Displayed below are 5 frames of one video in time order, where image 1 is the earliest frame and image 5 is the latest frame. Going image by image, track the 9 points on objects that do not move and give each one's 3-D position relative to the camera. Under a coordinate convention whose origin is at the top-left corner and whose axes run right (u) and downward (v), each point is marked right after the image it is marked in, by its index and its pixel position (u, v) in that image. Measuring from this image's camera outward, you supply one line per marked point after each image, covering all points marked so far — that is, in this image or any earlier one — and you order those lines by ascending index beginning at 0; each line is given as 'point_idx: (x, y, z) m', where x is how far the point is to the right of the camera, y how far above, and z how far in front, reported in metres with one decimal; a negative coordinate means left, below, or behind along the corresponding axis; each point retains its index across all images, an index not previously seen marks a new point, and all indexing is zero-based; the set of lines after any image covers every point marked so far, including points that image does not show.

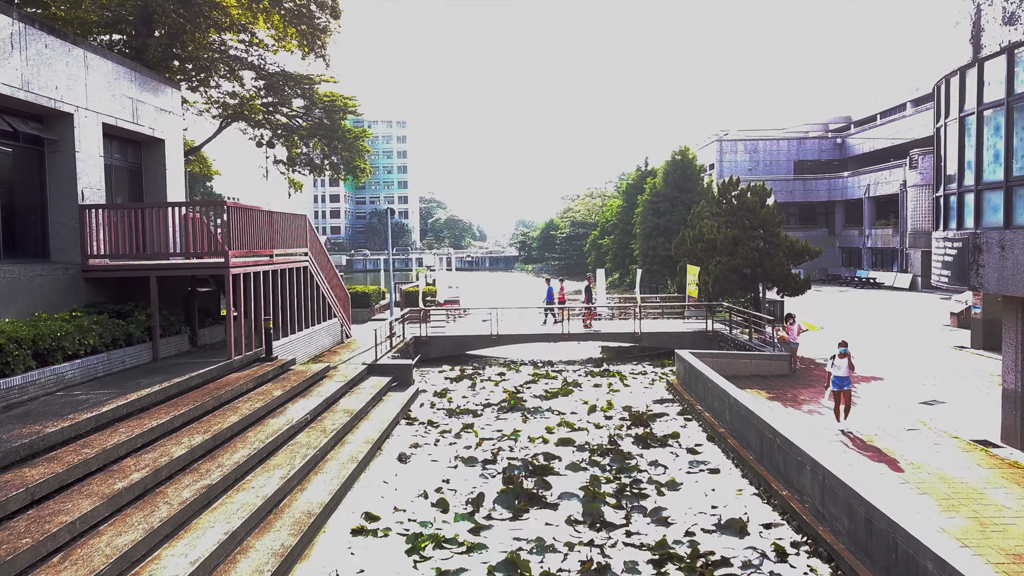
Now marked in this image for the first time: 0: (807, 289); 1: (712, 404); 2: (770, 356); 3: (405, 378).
0: (+8.8, 0.0, +16.4) m
1: (+4.2, -2.4, +11.5) m
2: (+6.6, -1.8, +14.2) m
3: (-2.8, -2.4, +14.4) m
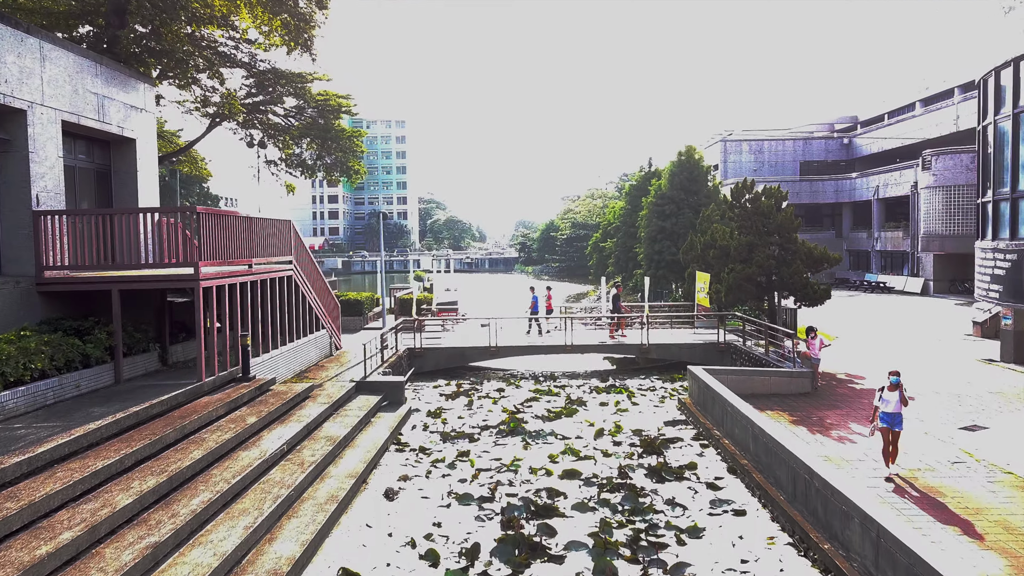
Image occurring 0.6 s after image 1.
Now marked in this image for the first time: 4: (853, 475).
0: (+8.8, -0.3, +15.4) m
1: (+4.2, -2.7, +10.4) m
2: (+6.6, -2.0, +13.1) m
3: (-2.8, -2.6, +13.3) m
4: (+5.3, -2.9, +8.6) m
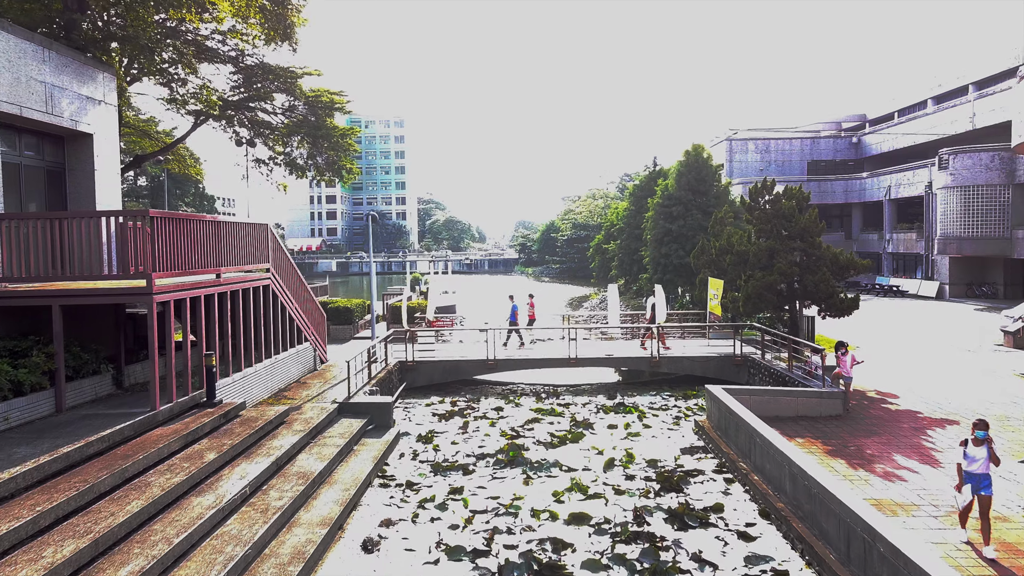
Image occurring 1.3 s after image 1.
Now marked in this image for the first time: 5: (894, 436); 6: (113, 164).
0: (+8.8, -0.6, +14.1) m
1: (+4.2, -2.9, +9.2) m
2: (+6.6, -2.3, +11.8) m
3: (-2.8, -2.9, +12.0) m
4: (+5.3, -3.2, +7.3) m
5: (+7.4, -2.9, +10.7) m
6: (-8.8, +2.7, +12.2) m
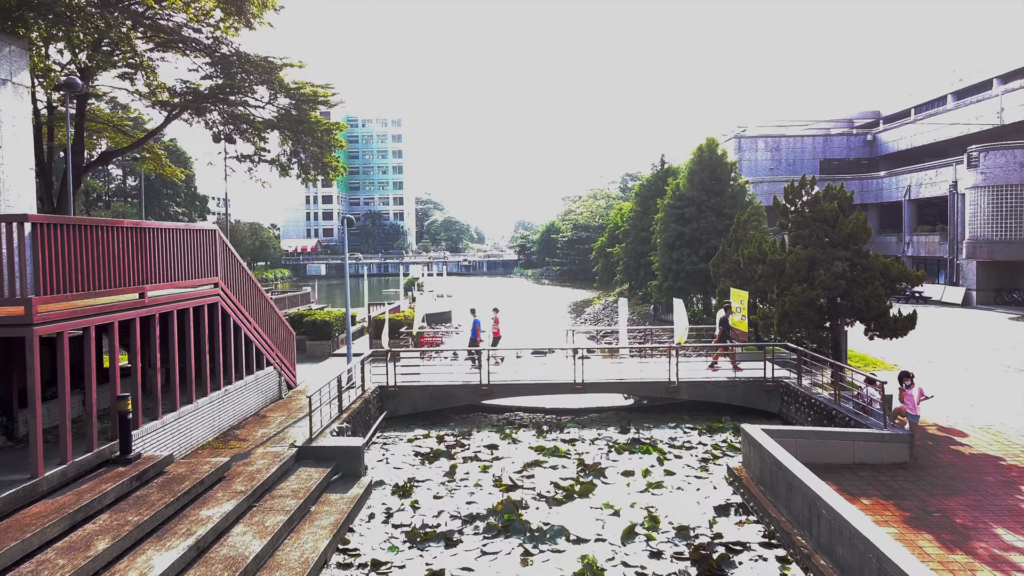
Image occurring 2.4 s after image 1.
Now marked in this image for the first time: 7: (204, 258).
0: (+8.7, -0.9, +12.0) m
1: (+4.1, -3.3, +7.1) m
2: (+6.5, -2.6, +9.7) m
3: (-2.9, -3.2, +9.9) m
4: (+5.2, -3.5, +5.2) m
5: (+7.3, -3.2, +8.6) m
6: (-8.9, +2.4, +10.1) m
7: (-6.0, +0.6, +10.7) m
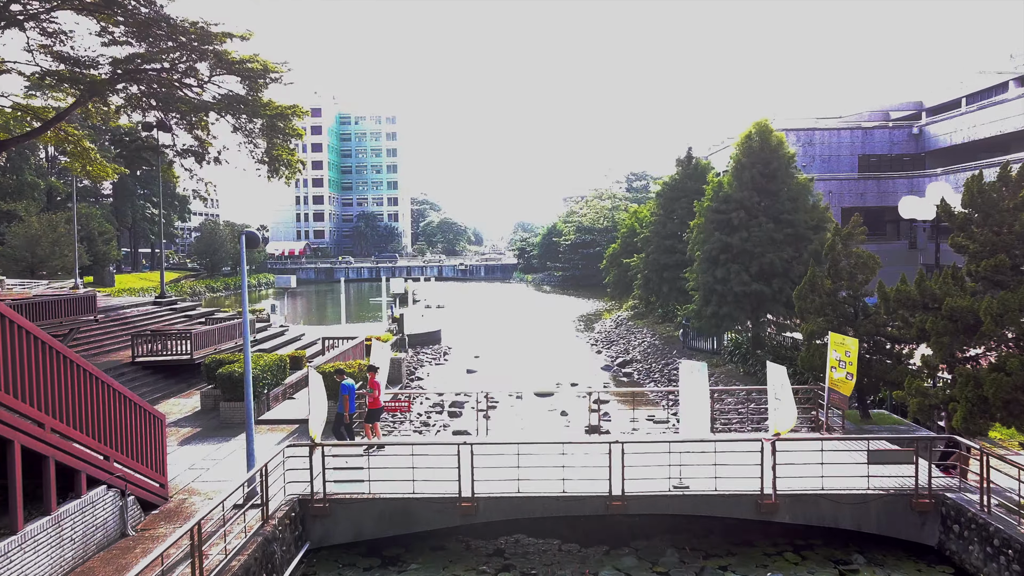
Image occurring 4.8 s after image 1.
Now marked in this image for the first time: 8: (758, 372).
0: (+8.7, -1.8, +6.8) m
1: (+4.1, -4.2, +1.9) m
2: (+6.5, -3.5, +4.5) m
3: (-2.9, -4.1, +4.7) m
4: (+5.2, -4.4, 0.0) m
5: (+7.3, -4.1, +3.3) m
6: (-8.9, +1.5, +4.8) m
7: (-6.0, -0.3, +5.4) m
8: (+8.2, -2.8, +18.5) m
